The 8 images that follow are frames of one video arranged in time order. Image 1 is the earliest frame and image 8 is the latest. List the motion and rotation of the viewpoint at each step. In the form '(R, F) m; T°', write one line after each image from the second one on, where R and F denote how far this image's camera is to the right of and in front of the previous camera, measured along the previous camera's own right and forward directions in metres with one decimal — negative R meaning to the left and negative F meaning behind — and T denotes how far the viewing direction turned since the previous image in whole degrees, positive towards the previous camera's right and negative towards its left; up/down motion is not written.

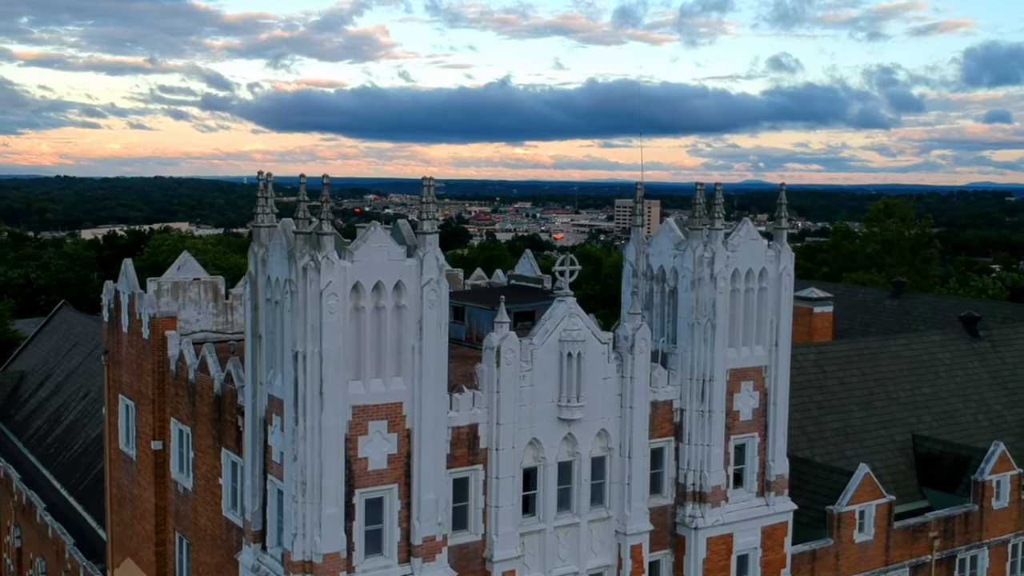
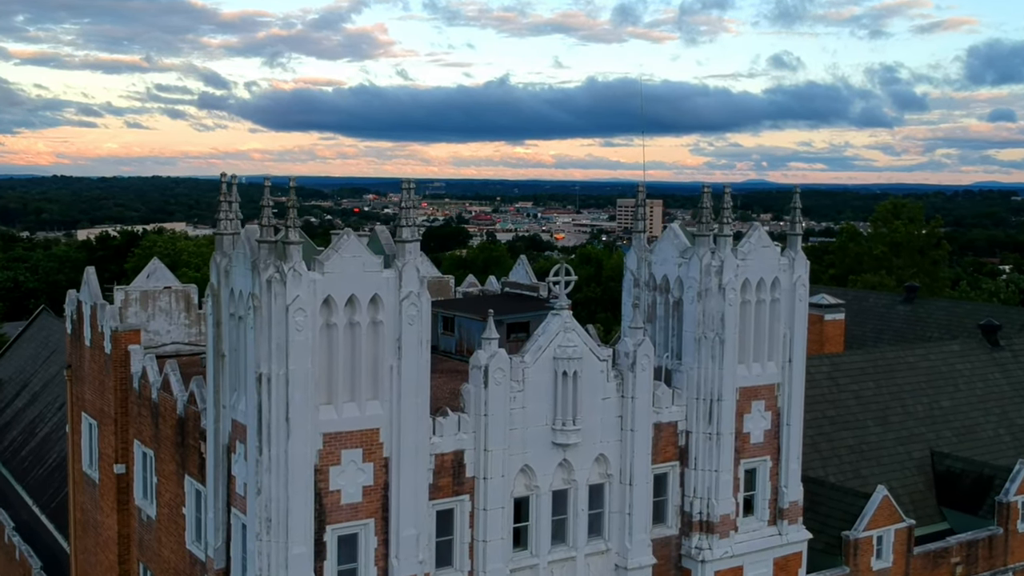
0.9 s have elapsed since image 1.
(+0.2, +1.8) m; 0°
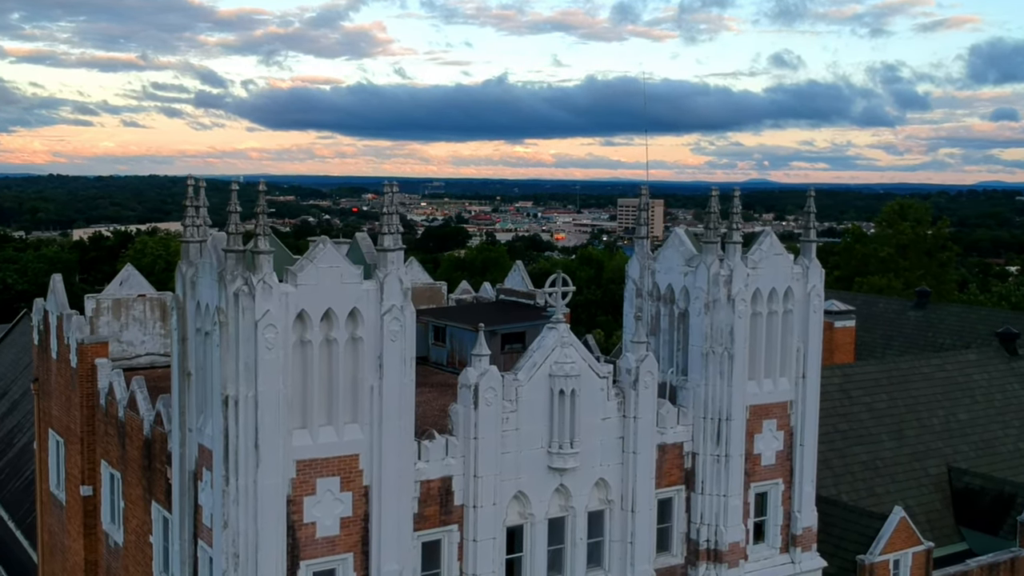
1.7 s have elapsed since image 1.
(+0.1, +1.5) m; 0°
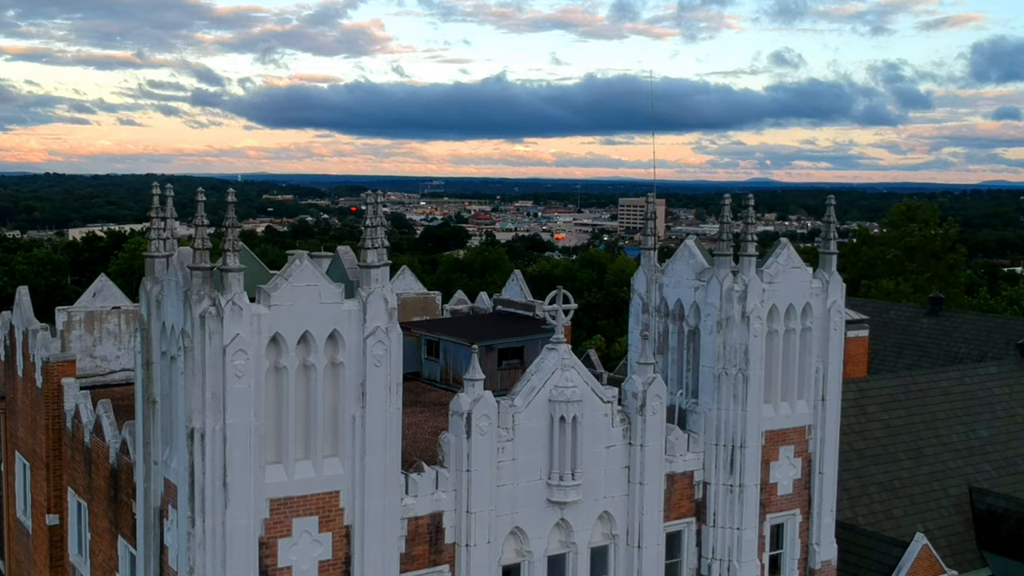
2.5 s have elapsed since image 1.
(+0.1, +1.4) m; 0°
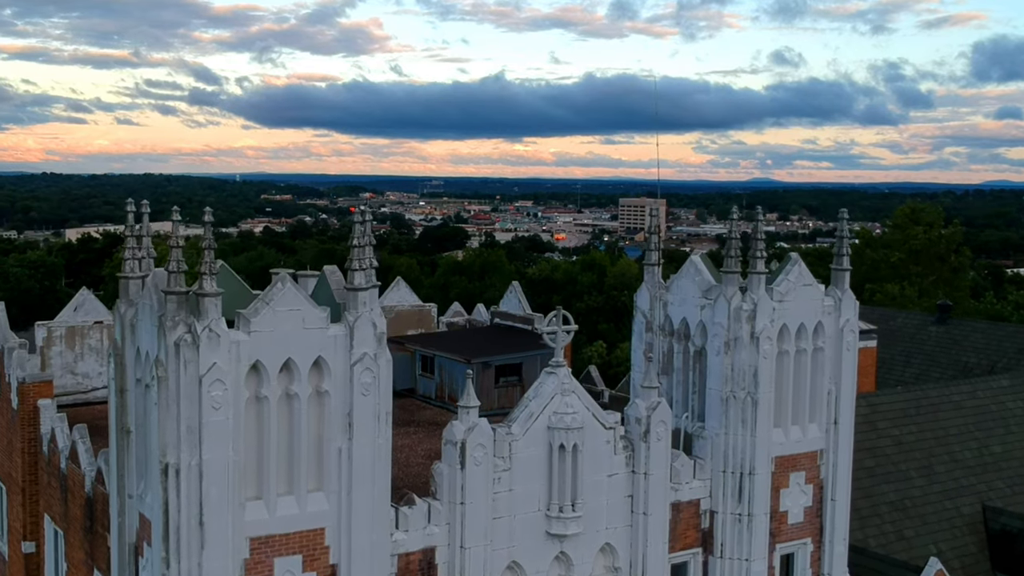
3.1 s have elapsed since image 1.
(+0.1, +0.9) m; 0°
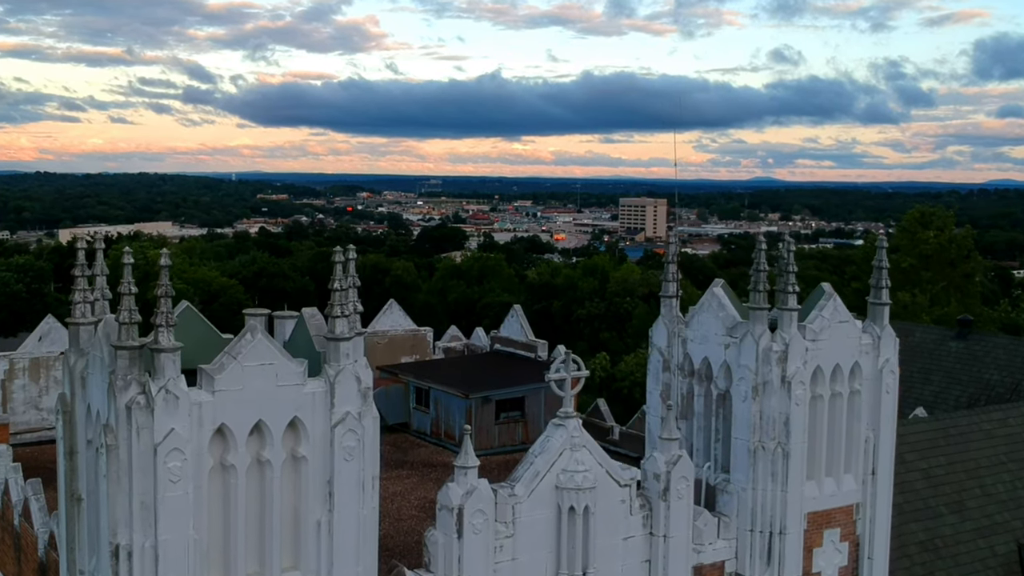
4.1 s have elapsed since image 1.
(-0.1, +1.7) m; 0°
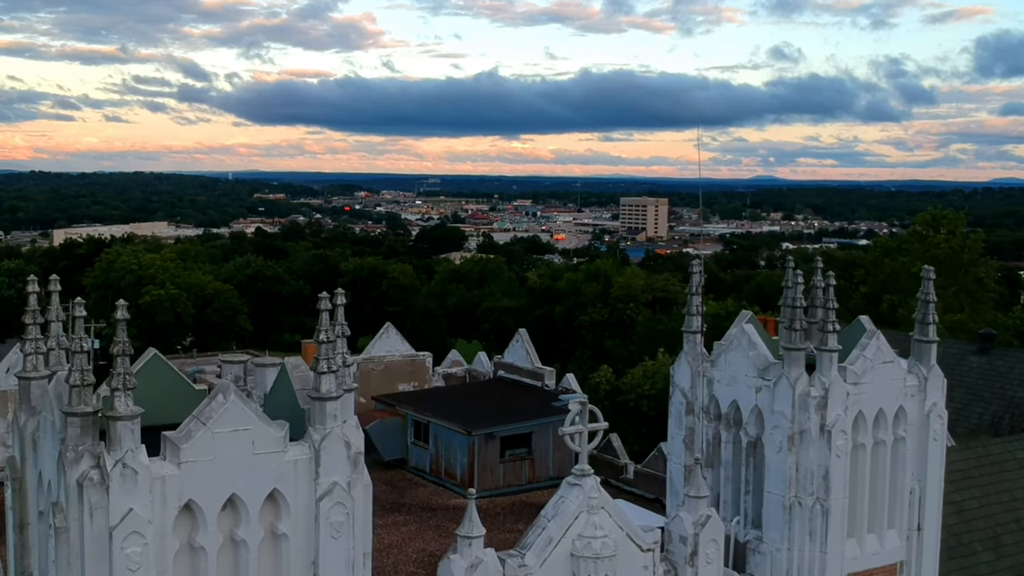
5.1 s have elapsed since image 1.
(-0.1, +1.5) m; 0°
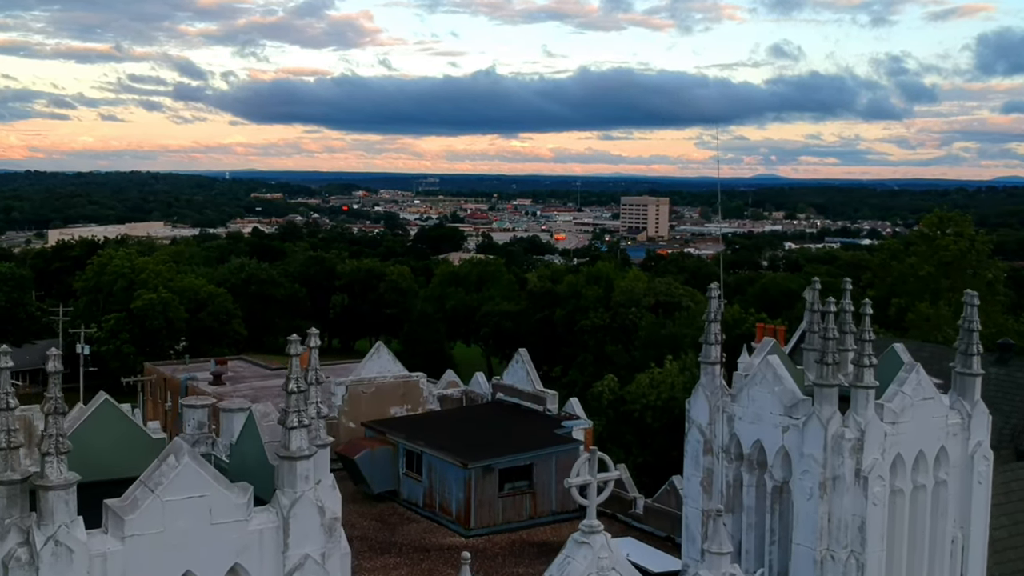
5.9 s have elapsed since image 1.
(0.0, +1.4) m; 0°
